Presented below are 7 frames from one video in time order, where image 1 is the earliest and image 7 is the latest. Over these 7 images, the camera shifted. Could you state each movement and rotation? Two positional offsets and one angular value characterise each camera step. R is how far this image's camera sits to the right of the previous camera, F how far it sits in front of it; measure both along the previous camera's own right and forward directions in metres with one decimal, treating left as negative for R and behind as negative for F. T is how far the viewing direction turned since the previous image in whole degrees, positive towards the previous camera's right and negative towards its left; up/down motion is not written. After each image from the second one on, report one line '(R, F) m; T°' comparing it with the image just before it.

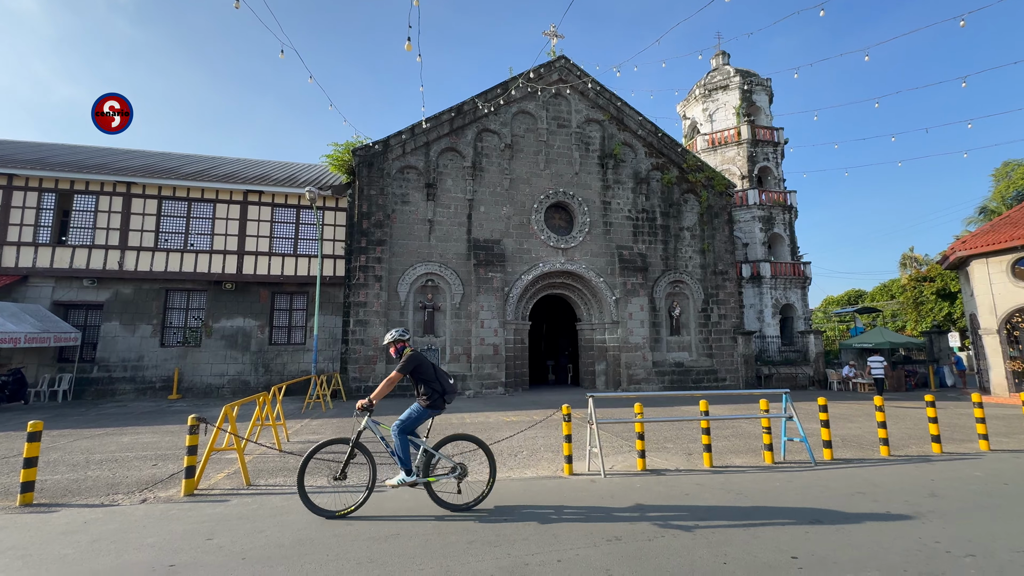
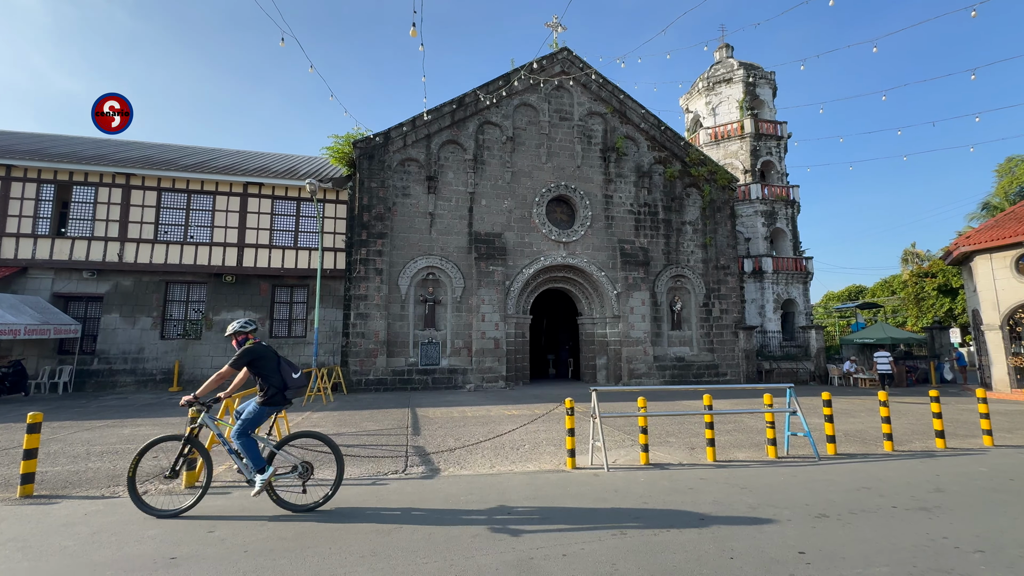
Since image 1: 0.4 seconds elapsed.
(0.0, +0.1) m; 0°
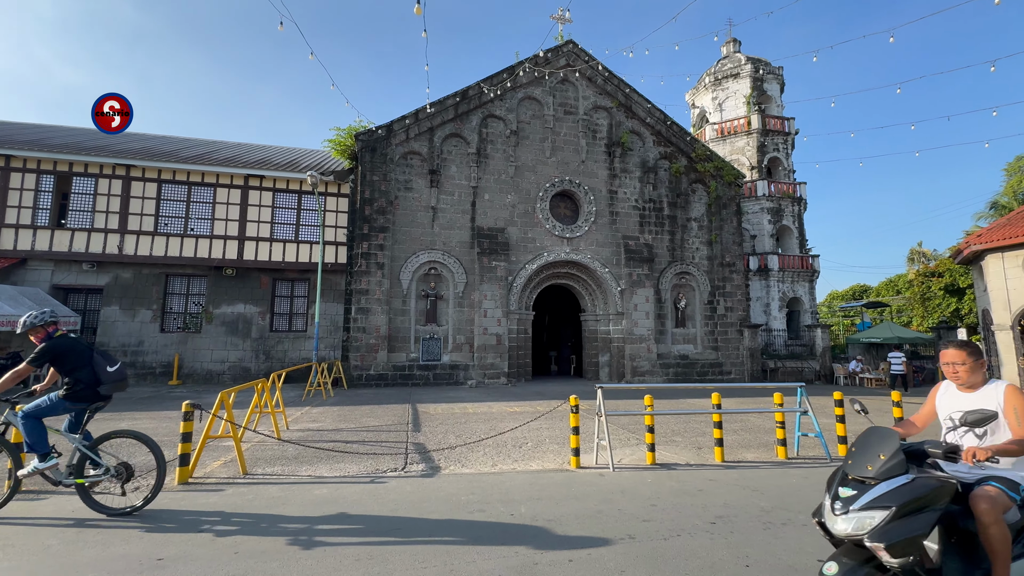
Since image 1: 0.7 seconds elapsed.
(0.0, +0.2) m; 0°
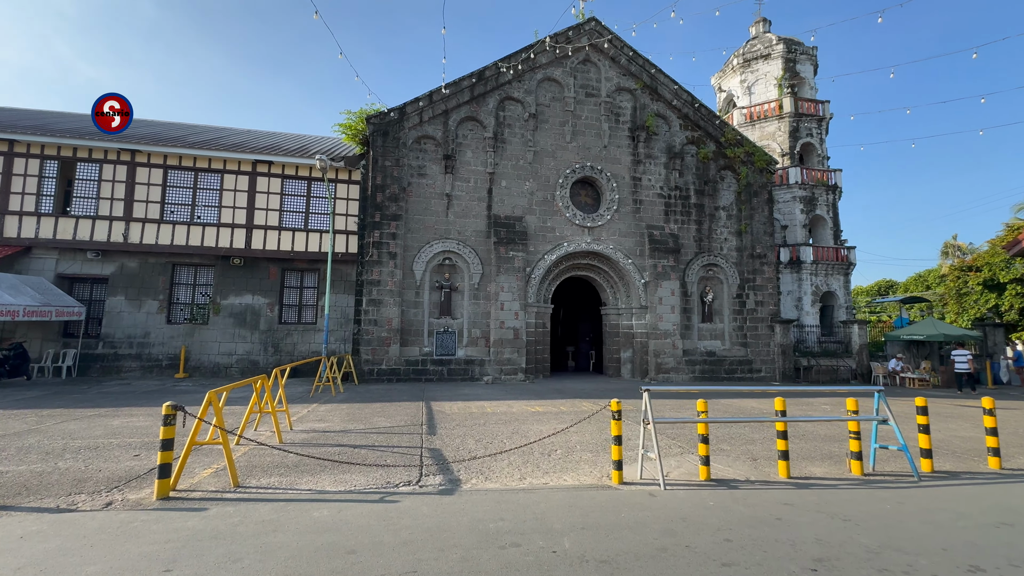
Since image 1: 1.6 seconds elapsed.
(-0.2, +0.8) m; -1°
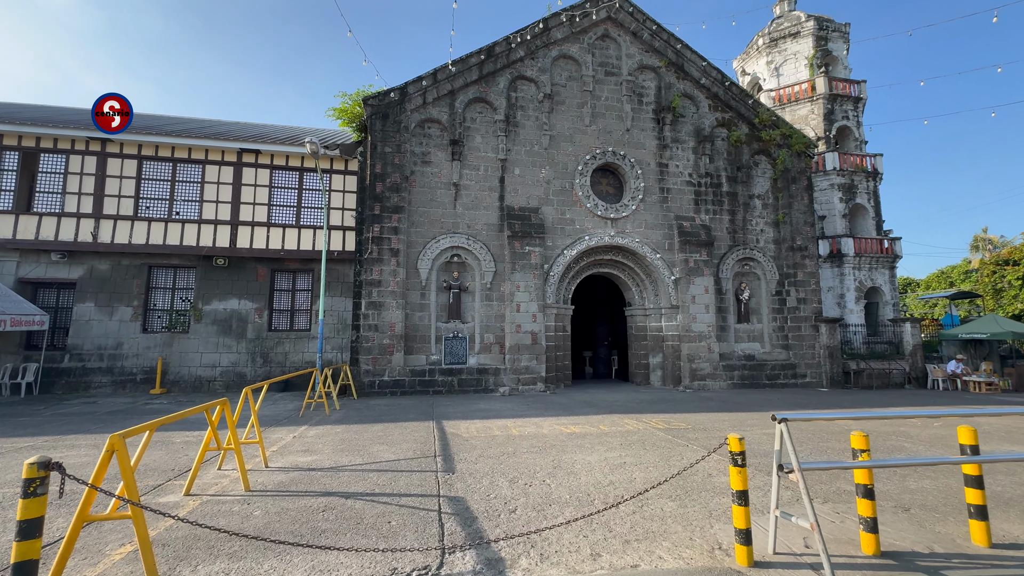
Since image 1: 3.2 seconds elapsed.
(-0.4, +1.6) m; 0°
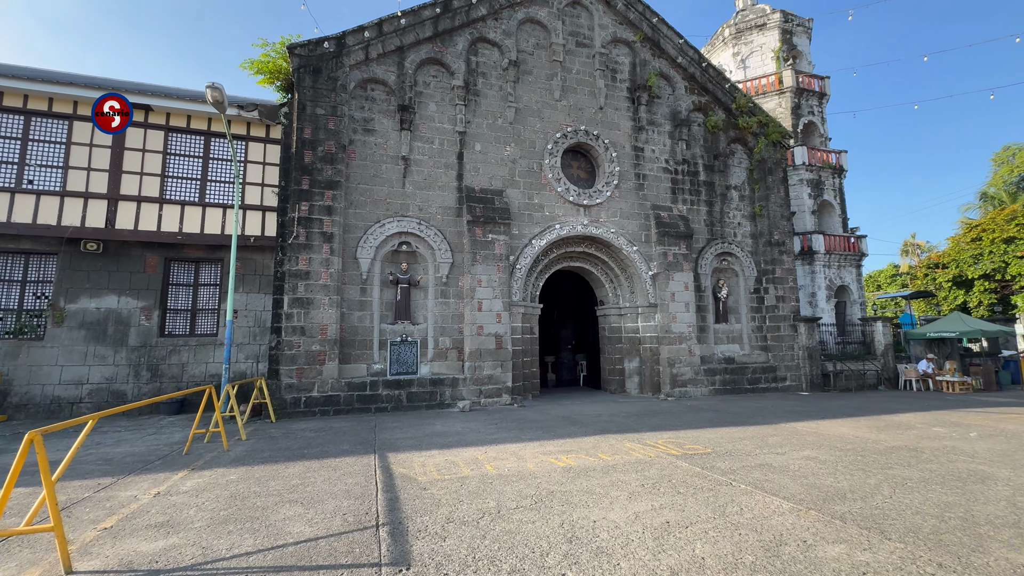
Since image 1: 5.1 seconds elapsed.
(-0.3, +2.0) m; +7°
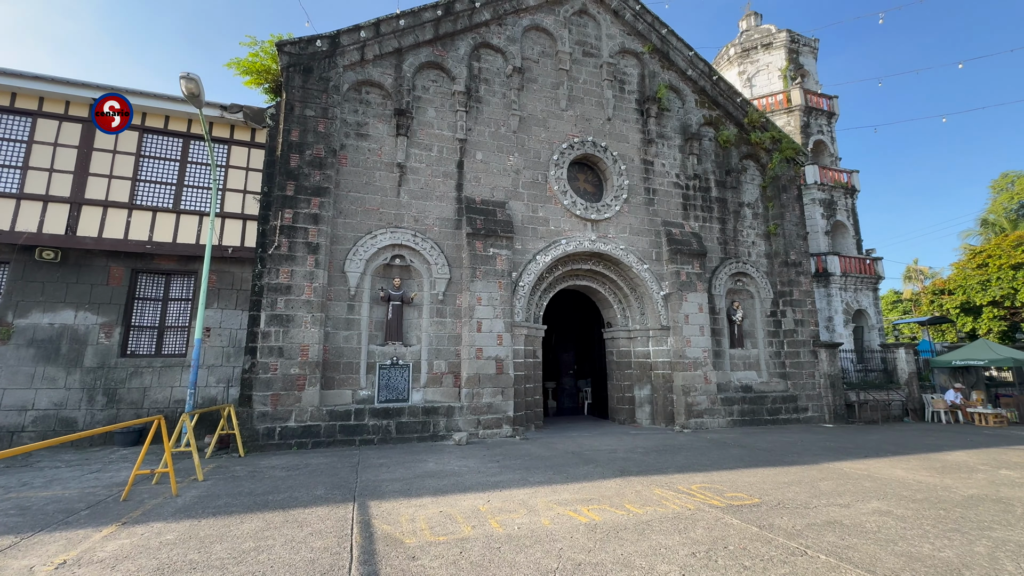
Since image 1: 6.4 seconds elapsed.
(-0.2, +0.9) m; +1°
